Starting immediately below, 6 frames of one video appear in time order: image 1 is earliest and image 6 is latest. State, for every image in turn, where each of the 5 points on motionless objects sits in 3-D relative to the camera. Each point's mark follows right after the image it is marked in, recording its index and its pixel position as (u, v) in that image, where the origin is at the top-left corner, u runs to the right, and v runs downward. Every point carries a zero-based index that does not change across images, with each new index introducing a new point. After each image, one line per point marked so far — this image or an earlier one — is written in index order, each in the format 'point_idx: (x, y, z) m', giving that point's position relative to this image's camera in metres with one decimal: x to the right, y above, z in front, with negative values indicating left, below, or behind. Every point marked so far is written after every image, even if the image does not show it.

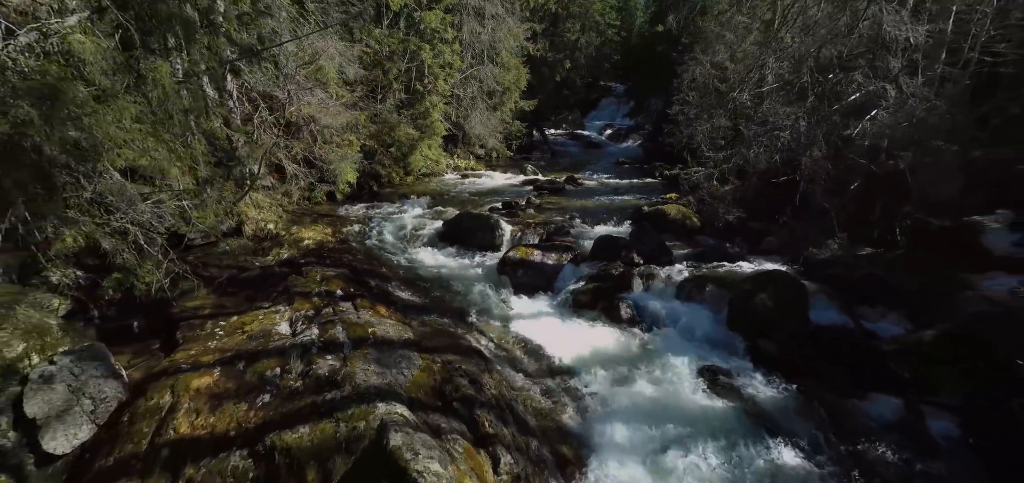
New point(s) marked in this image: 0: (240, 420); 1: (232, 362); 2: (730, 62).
0: (-3.4, -2.2, +6.0) m
1: (-4.0, -1.7, +6.9) m
2: (+5.5, +4.5, +12.3) m
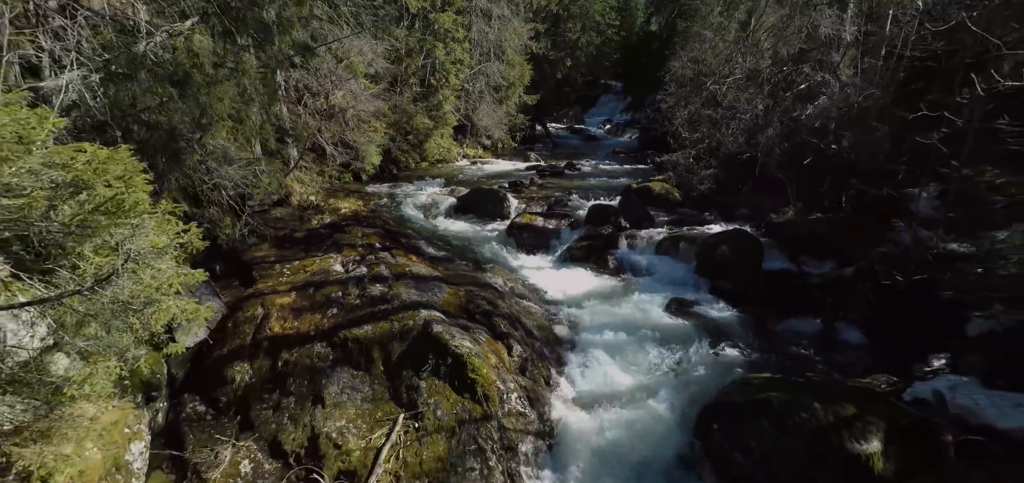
0: (-3.2, -1.3, +8.0) m
1: (-3.8, -0.9, +8.9) m
2: (+5.7, +5.3, +14.2) m
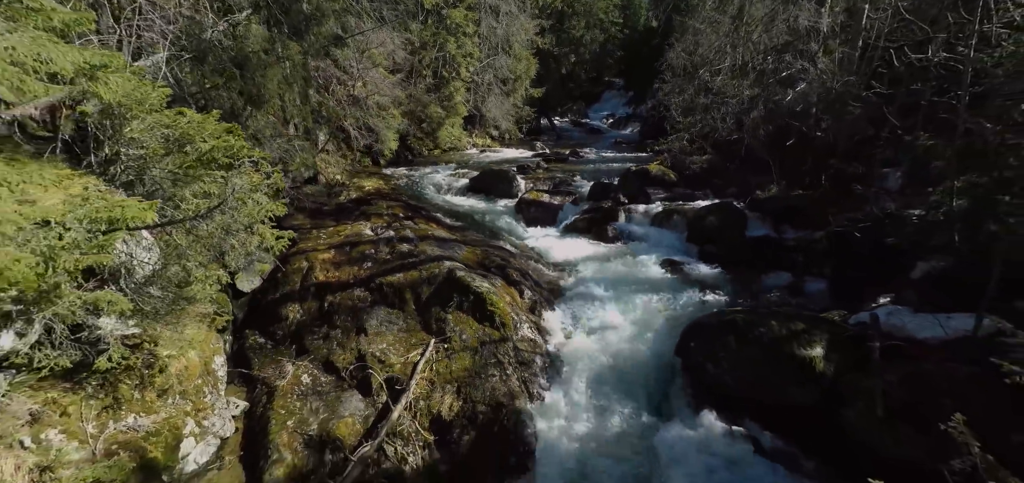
0: (-3.0, -0.6, +9.3) m
1: (-3.6, -0.1, +10.2) m
2: (+6.0, +6.1, +15.5) m
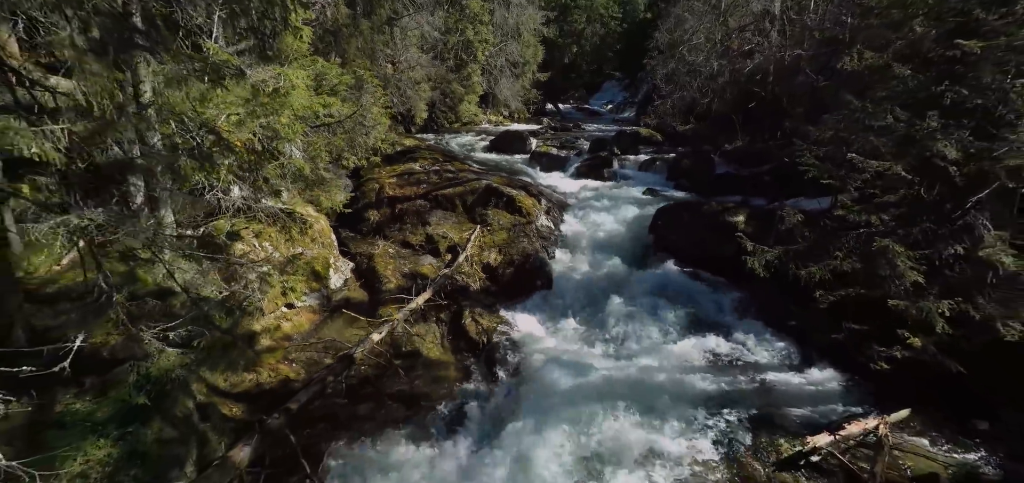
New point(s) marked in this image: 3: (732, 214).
0: (-2.5, +1.3, +12.5) m
1: (-3.1, +1.8, +13.5) m
2: (+6.5, +8.0, +18.6) m
3: (+4.3, +0.5, +9.6) m
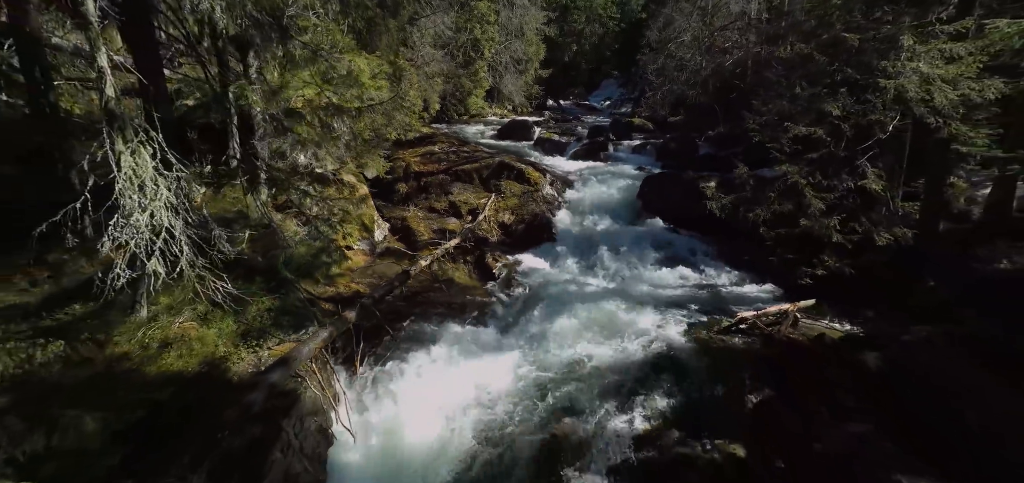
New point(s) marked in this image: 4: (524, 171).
0: (-2.2, +2.2, +14.5) m
1: (-2.9, +2.7, +15.5) m
2: (+6.7, +8.9, +20.6) m
3: (+4.6, +1.4, +11.6) m
4: (+0.3, +2.0, +13.4) m
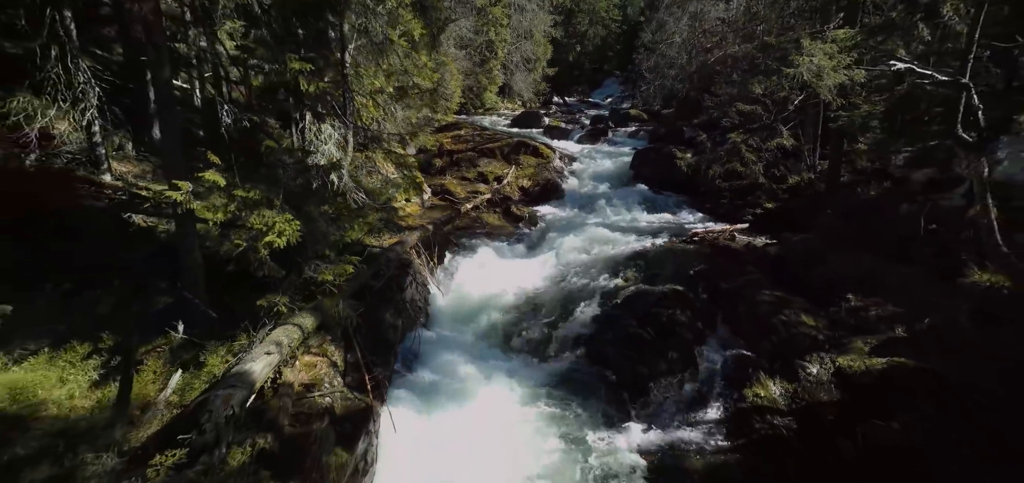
0: (-1.7, +3.3, +17.6) m
1: (-2.3, +3.8, +18.5) m
2: (+7.3, +10.1, +23.6) m
3: (+5.1, +2.6, +14.6) m
4: (+0.9, +3.2, +16.4) m
